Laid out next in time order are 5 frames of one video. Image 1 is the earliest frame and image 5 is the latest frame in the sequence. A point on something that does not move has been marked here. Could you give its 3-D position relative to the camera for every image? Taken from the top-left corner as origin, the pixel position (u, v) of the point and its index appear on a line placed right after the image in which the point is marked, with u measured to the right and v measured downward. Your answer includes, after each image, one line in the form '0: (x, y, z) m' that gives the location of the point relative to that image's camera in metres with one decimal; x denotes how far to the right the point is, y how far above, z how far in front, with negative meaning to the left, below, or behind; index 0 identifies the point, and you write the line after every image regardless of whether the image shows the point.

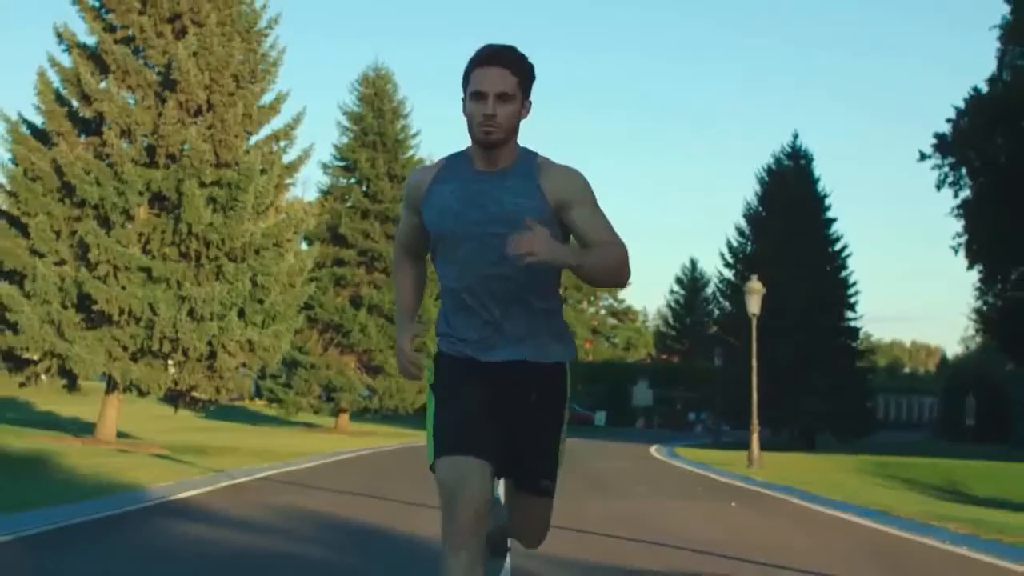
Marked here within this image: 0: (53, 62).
0: (-5.4, +2.6, +16.9) m
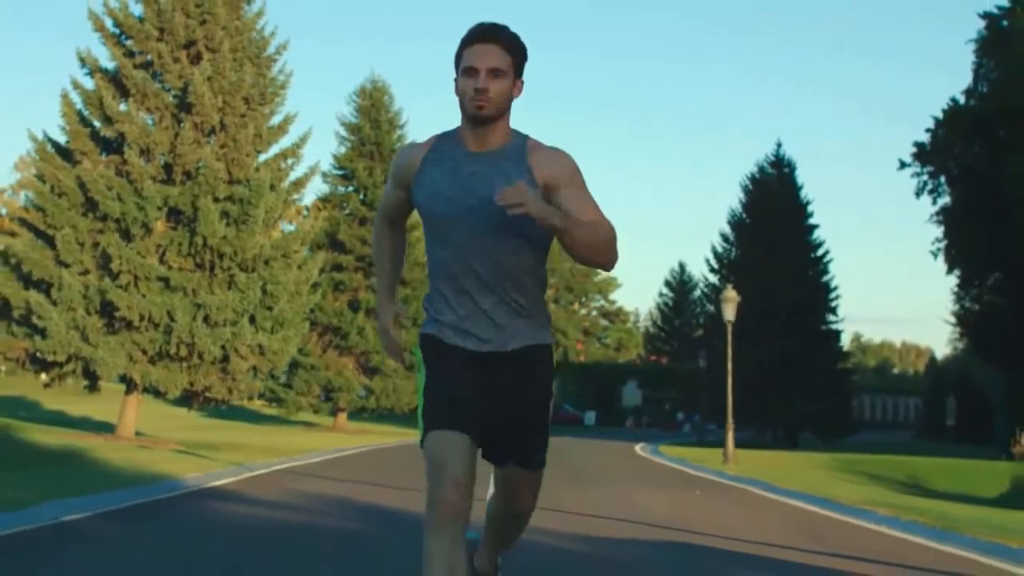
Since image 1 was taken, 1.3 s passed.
0: (-5.5, +2.5, +18.1) m
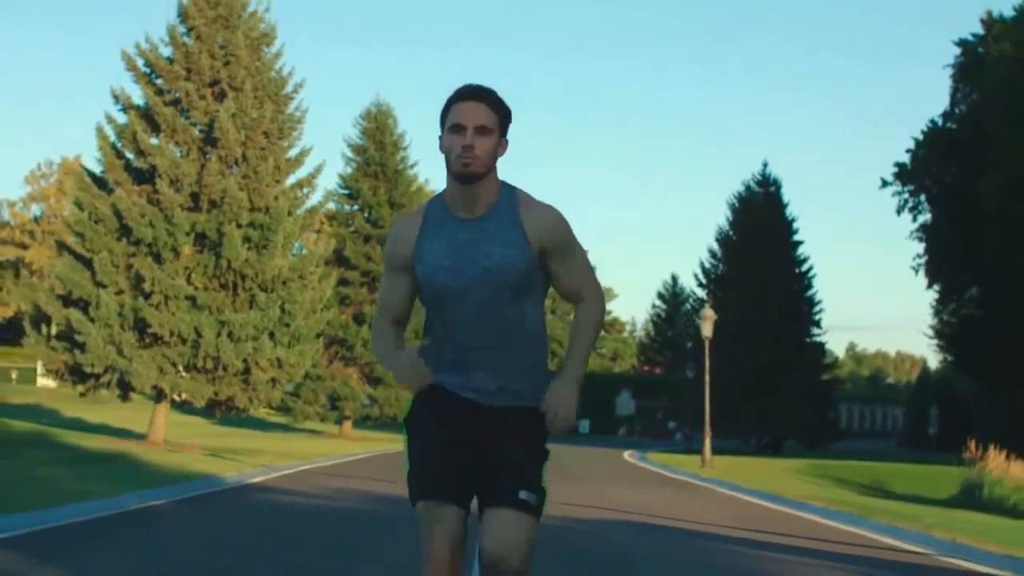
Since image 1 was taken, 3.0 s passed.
0: (-5.6, +2.3, +19.8) m
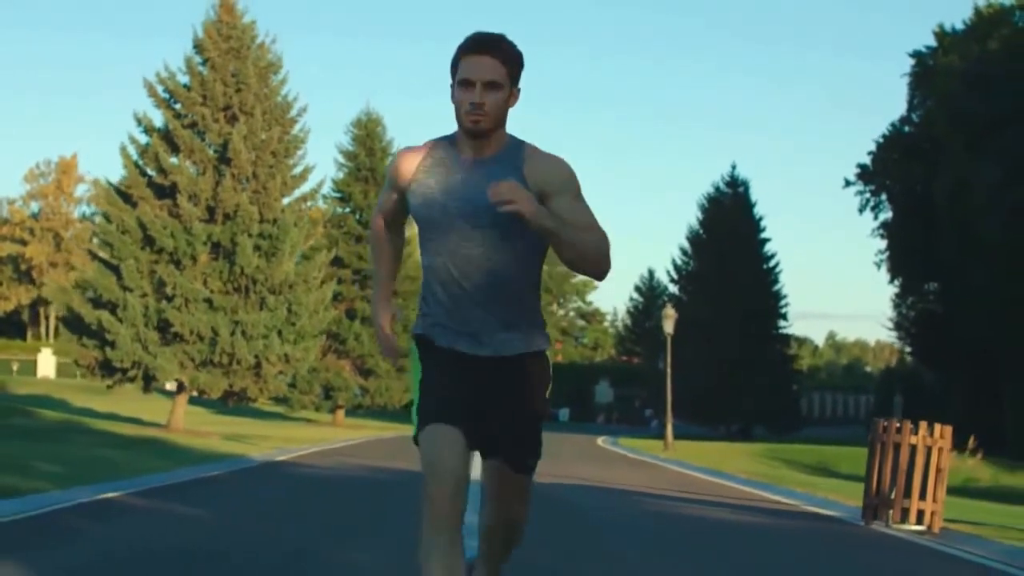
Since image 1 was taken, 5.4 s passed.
0: (-5.9, +2.3, +22.1) m
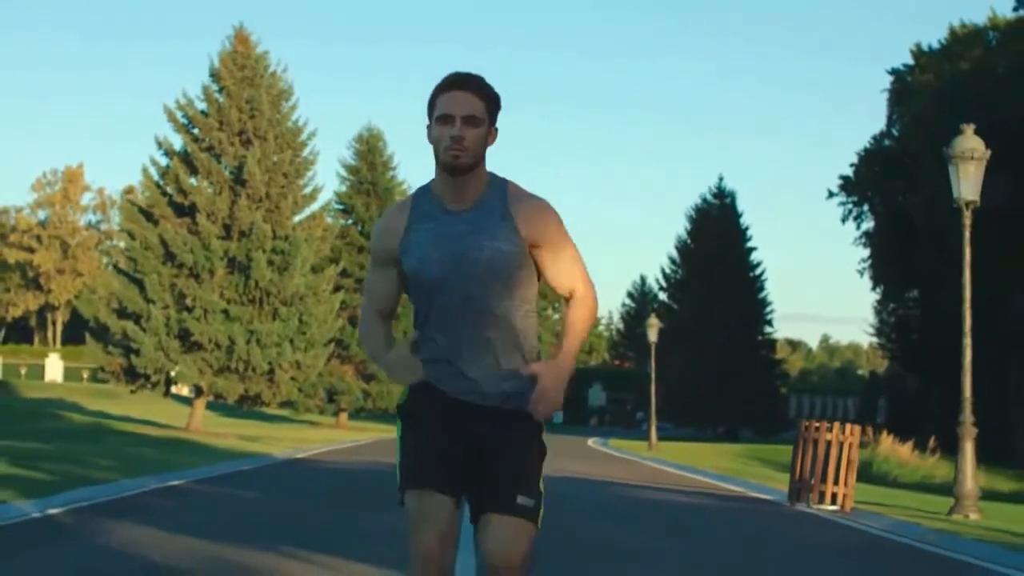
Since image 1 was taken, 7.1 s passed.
0: (-6.0, +2.1, +23.8) m
